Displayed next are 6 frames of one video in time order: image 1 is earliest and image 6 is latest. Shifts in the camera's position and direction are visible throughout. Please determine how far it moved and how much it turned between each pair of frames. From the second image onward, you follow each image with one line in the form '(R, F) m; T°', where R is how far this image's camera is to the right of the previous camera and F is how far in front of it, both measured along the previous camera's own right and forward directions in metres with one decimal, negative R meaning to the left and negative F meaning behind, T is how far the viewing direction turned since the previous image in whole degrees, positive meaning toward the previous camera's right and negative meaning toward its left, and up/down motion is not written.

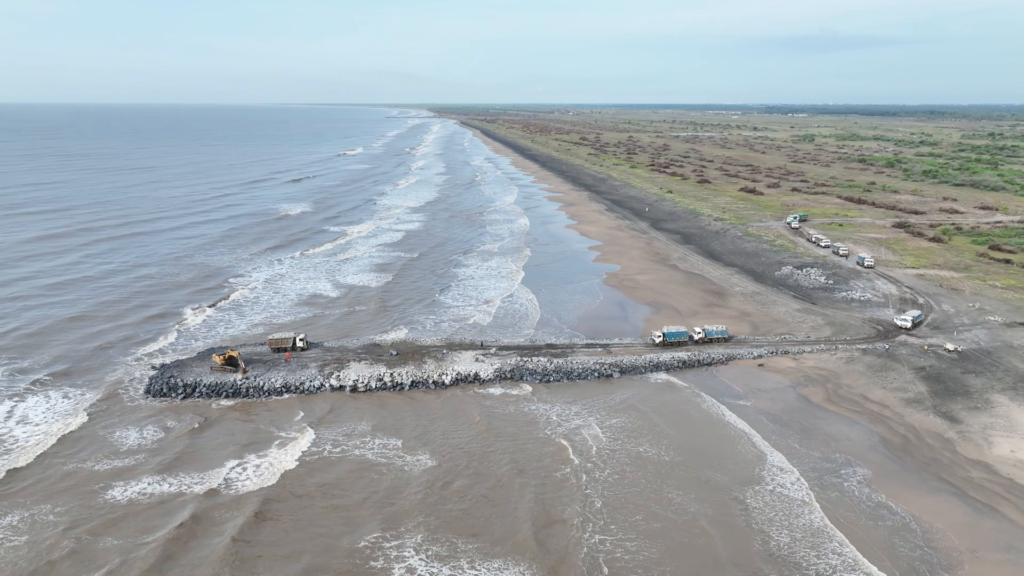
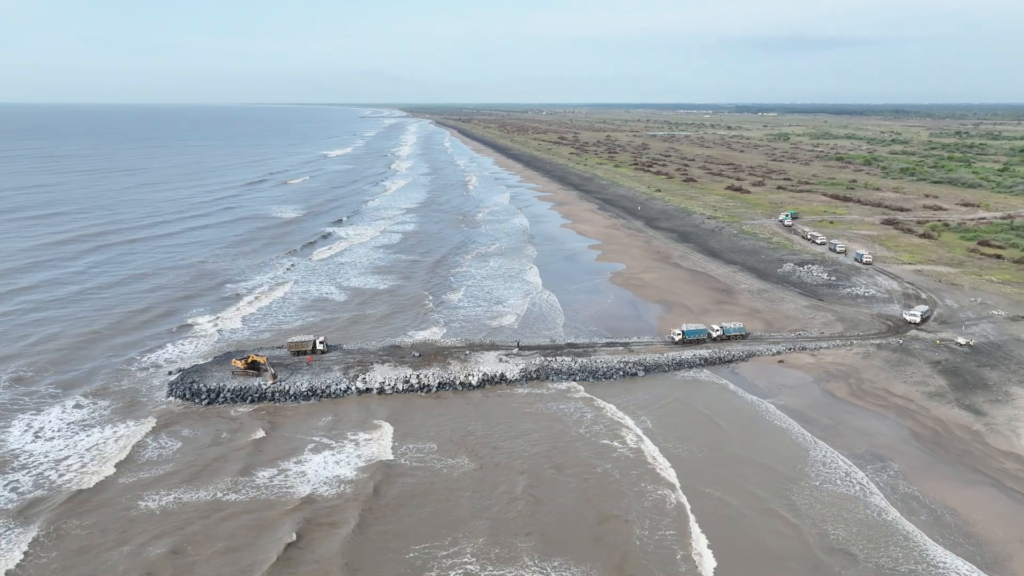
(-1.7, +0.1) m; +2°
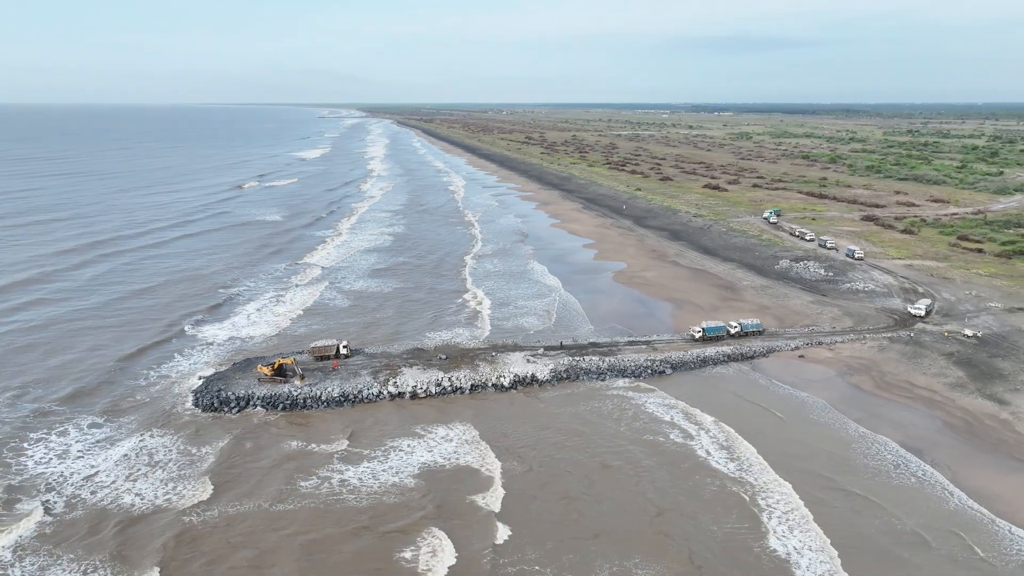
(-2.3, +0.2) m; +2°
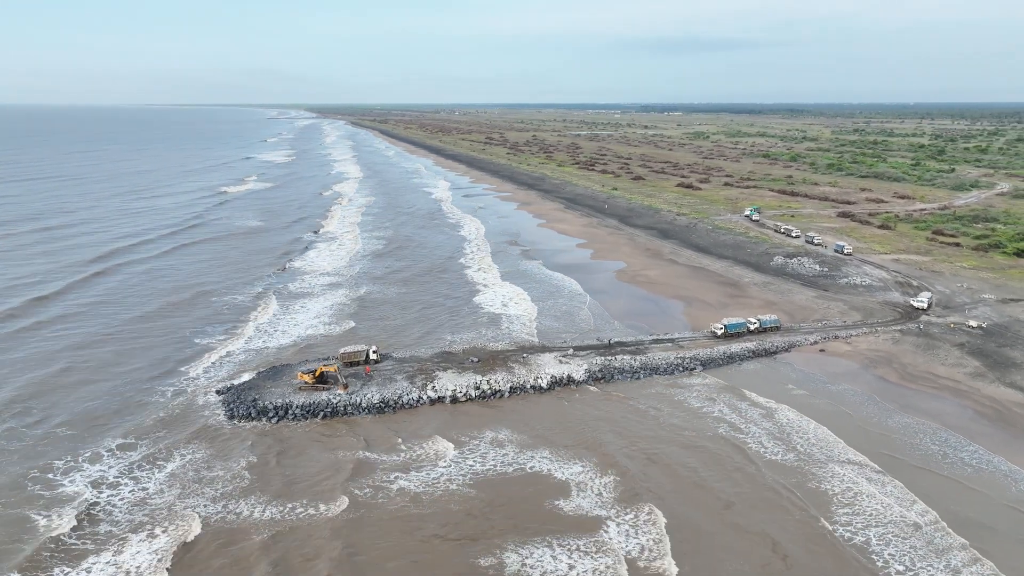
(-2.7, +0.2) m; +3°
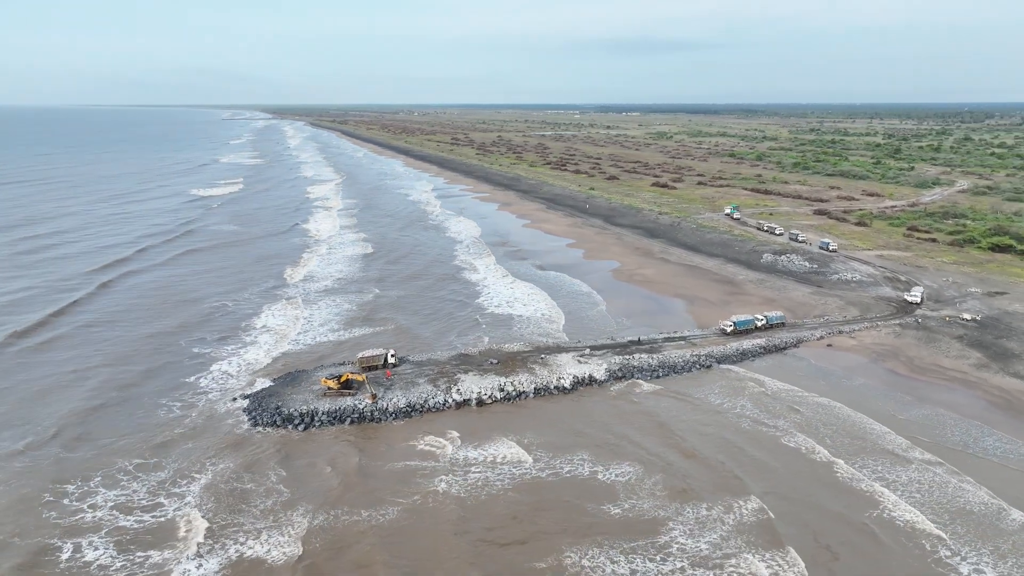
(-2.0, +0.1) m; +3°
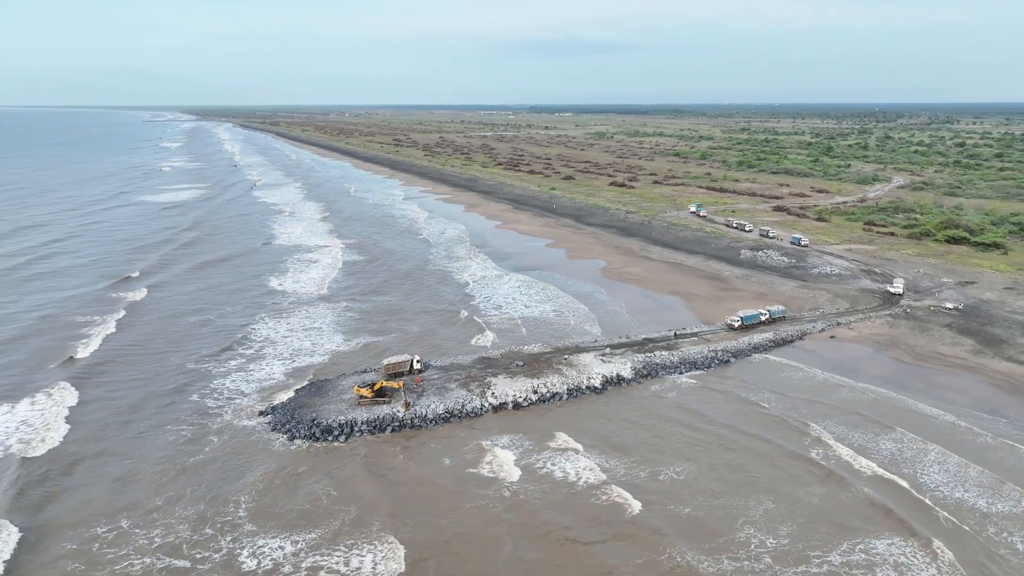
(-3.0, +0.2) m; +5°
